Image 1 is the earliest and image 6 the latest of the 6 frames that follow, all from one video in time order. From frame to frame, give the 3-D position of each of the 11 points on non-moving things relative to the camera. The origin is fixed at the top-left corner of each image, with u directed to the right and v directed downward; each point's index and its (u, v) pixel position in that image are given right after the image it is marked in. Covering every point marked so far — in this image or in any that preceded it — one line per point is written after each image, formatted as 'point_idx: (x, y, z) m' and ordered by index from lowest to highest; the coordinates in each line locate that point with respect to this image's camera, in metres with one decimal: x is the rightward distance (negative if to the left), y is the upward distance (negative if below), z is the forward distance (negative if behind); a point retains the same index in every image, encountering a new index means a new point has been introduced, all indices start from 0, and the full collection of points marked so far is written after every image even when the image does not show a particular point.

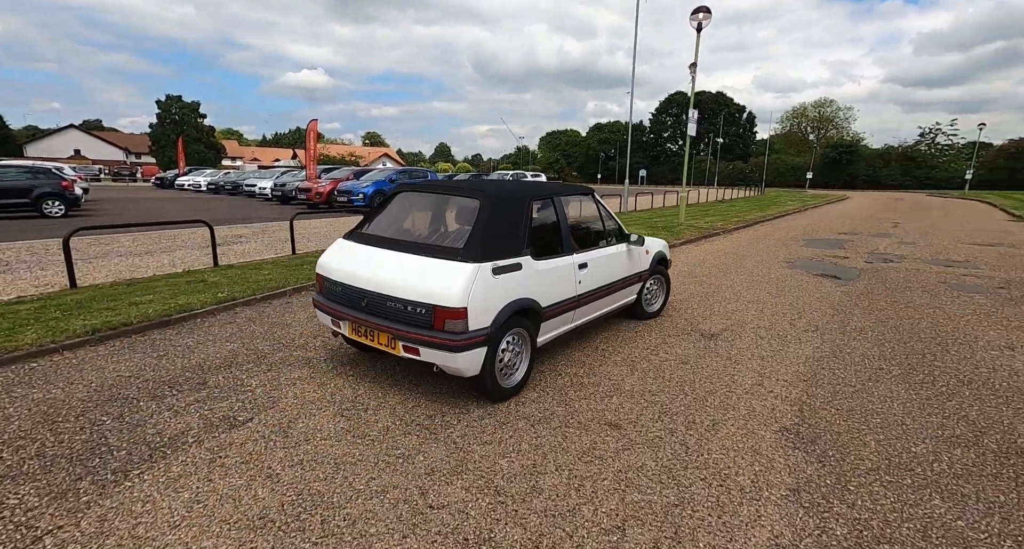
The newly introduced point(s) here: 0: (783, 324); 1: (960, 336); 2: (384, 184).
0: (+3.0, -0.6, +5.3) m
1: (+4.7, -0.7, +5.0) m
2: (-4.2, +2.9, +15.4) m
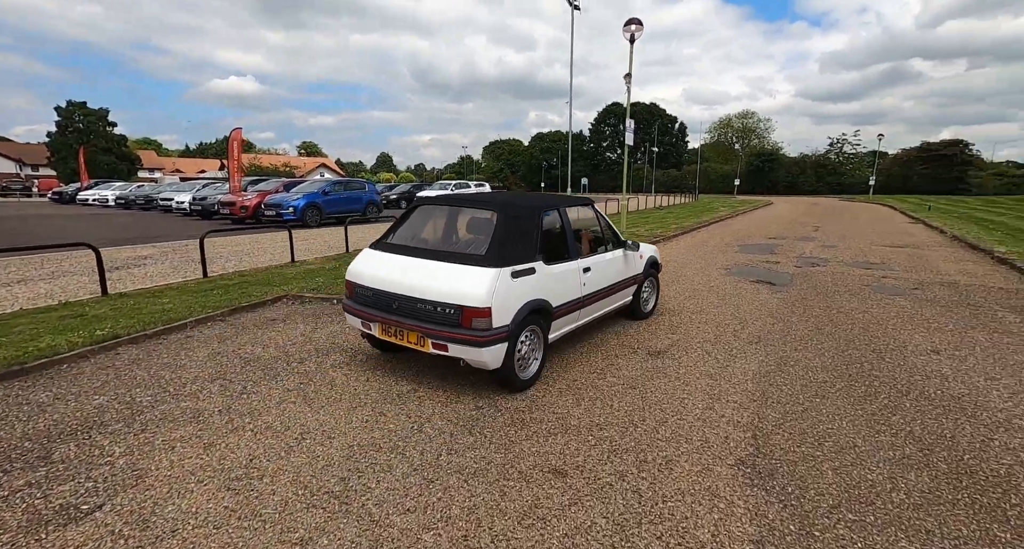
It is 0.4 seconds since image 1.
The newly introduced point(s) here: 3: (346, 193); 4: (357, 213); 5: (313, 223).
0: (+2.3, -0.7, +5.2) m
1: (+4.1, -0.7, +5.2) m
2: (-6.0, +2.4, +14.5) m
3: (-5.4, +2.7, +15.6) m
4: (-5.2, +2.0, +16.1) m
5: (-6.0, +1.5, +14.3) m
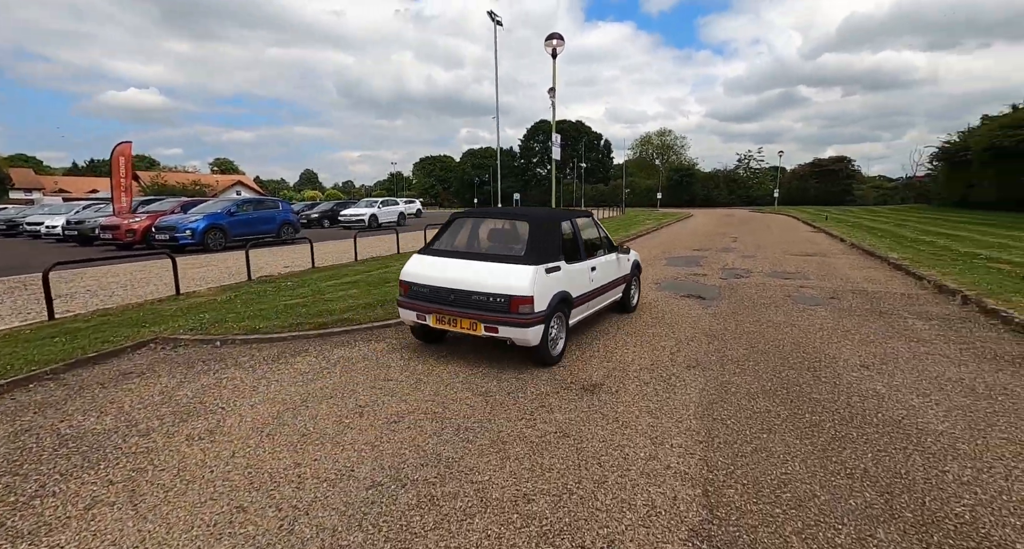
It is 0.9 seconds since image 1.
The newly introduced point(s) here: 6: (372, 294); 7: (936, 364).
0: (+1.5, -0.9, +4.8) m
1: (+3.3, -0.9, +5.1) m
2: (-8.0, +1.6, +13.1) m
3: (-7.6, +1.8, +14.2) m
4: (-7.5, +1.2, +14.8) m
5: (-8.0, +0.7, +12.9) m
6: (-2.2, -0.3, +7.5) m
7: (+4.3, -0.9, +4.9) m
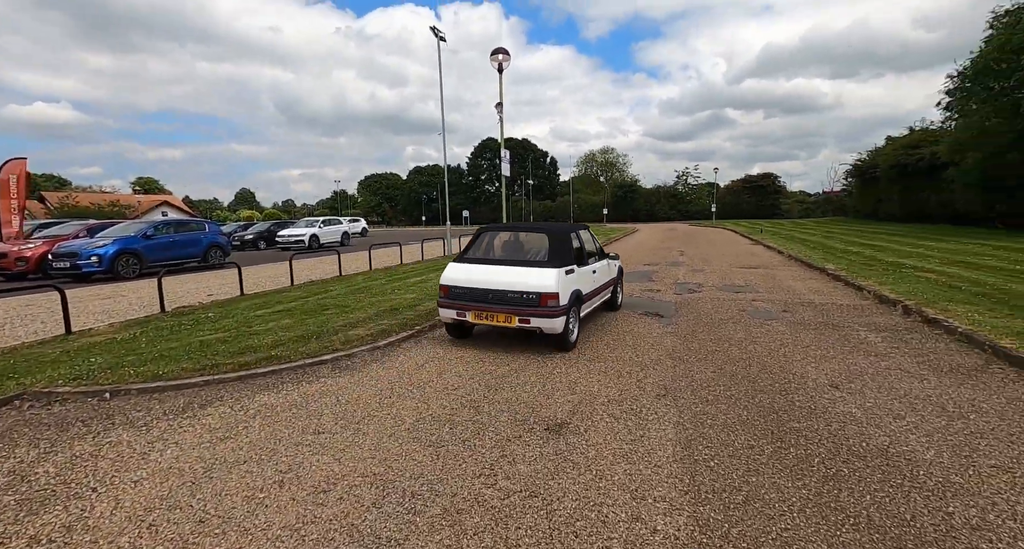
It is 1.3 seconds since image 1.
0: (+1.1, -1.1, +4.5) m
1: (+2.8, -1.1, +4.9) m
2: (-9.3, +0.8, +11.7) m
3: (-9.0, +1.1, +12.9) m
4: (-8.9, +0.4, +13.4) m
5: (-9.2, 0.0, +11.5) m
6: (-2.9, -0.7, +6.8) m
7: (+3.9, -1.1, +4.8) m
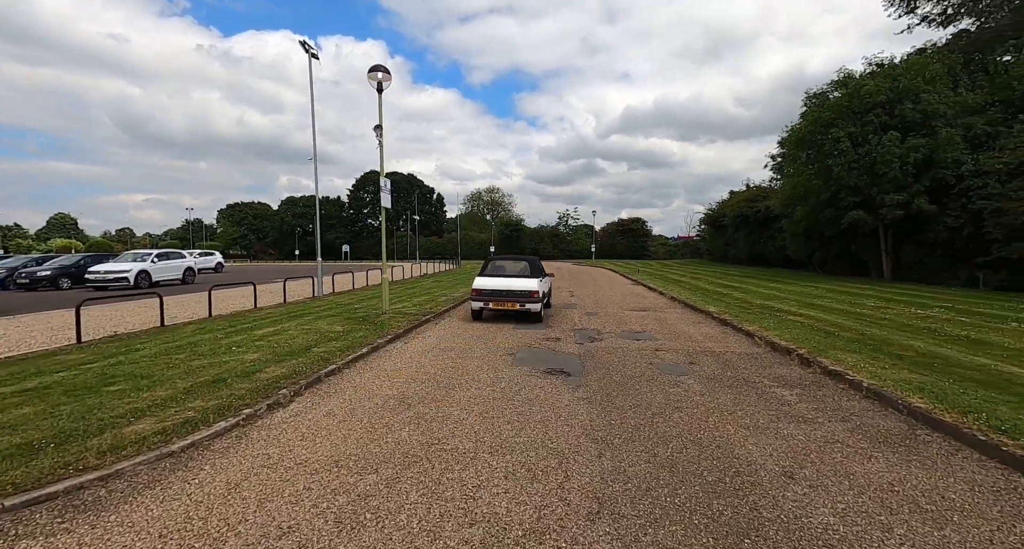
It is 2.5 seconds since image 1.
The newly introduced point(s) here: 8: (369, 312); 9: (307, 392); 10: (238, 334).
0: (+0.3, -1.6, +3.1) m
1: (+1.8, -1.6, +3.9) m
2: (-11.6, -0.1, +7.8) m
3: (-11.6, +0.1, +9.0) m
4: (-11.6, -0.6, +9.5) m
5: (-11.5, -0.9, +7.6) m
6: (-4.2, -1.3, +4.4) m
7: (+2.9, -1.6, +4.1) m
8: (-3.7, -1.0, +12.5) m
9: (-2.5, -1.4, +5.9) m
10: (-5.4, -1.2, +9.4) m
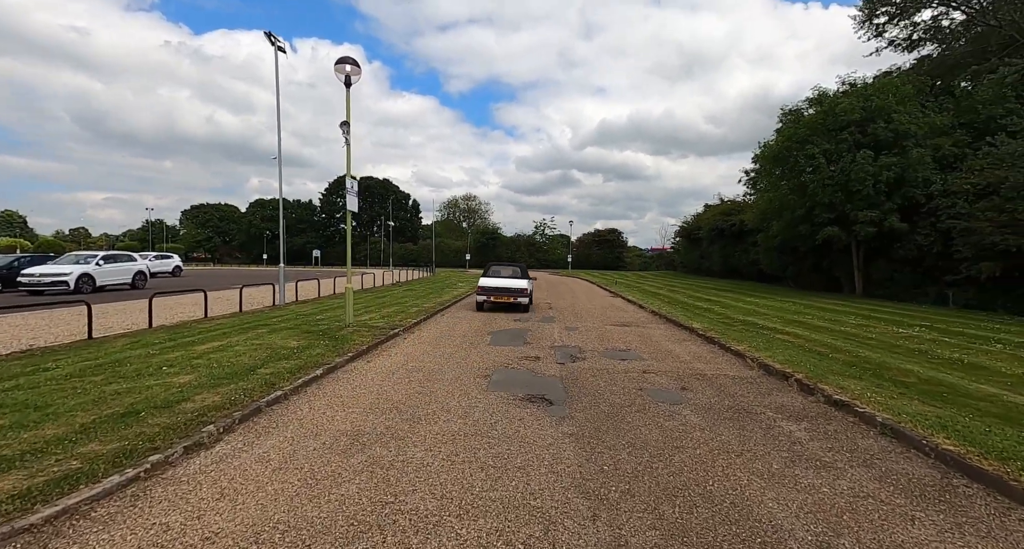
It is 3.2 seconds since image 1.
0: (+0.1, -1.7, +2.3) m
1: (+1.7, -1.7, +3.2) m
2: (-12.0, 0.0, +6.4) m
3: (-12.0, +0.1, +7.6) m
4: (-12.1, -0.6, +8.1) m
5: (-11.8, -0.9, +6.1) m
6: (-4.4, -1.4, +3.4) m
7: (+2.7, -1.8, +3.4) m
8: (-4.4, -1.2, +11.5) m
9: (-2.8, -1.6, +4.9) m
10: (-5.9, -1.3, +8.3) m
